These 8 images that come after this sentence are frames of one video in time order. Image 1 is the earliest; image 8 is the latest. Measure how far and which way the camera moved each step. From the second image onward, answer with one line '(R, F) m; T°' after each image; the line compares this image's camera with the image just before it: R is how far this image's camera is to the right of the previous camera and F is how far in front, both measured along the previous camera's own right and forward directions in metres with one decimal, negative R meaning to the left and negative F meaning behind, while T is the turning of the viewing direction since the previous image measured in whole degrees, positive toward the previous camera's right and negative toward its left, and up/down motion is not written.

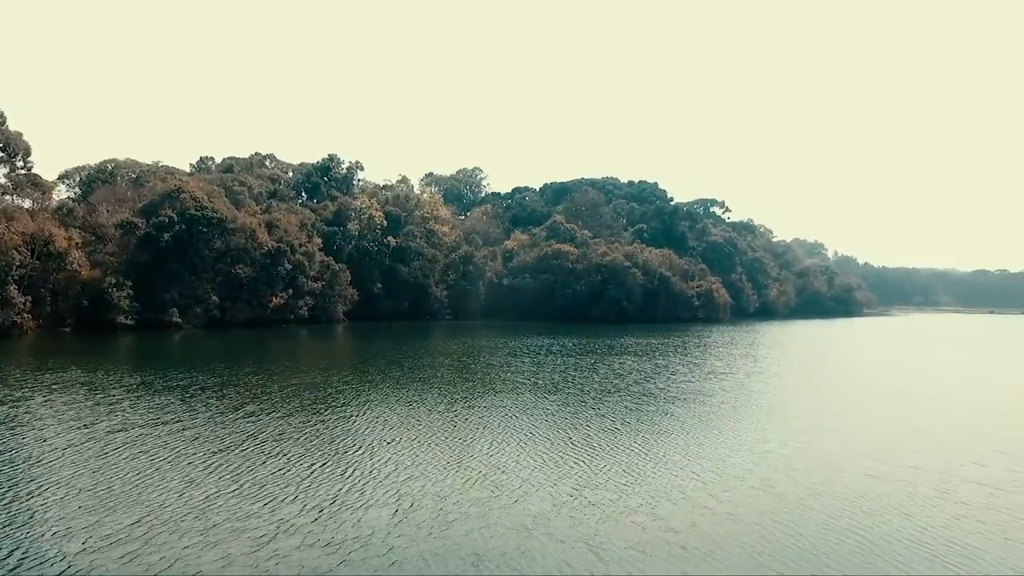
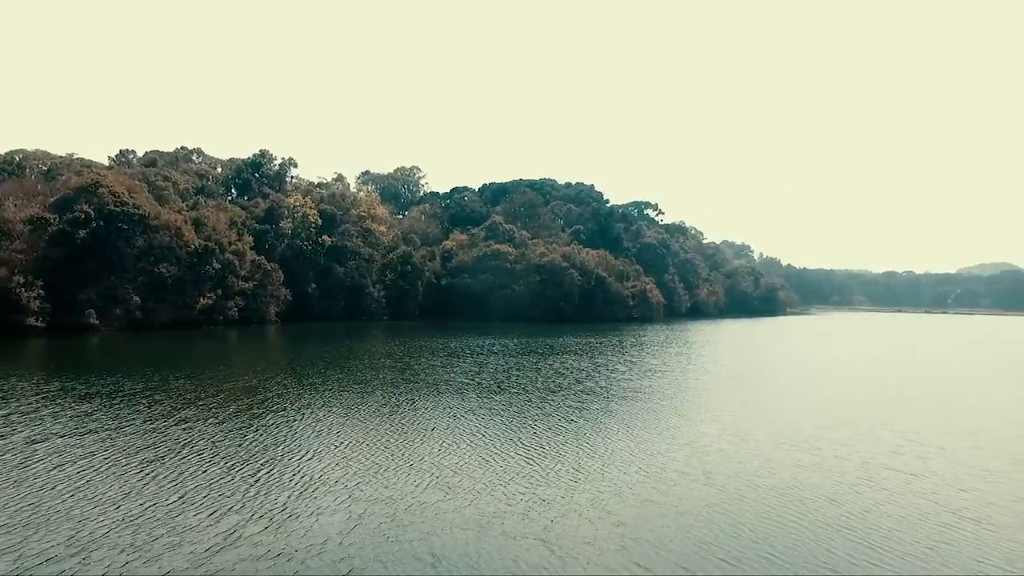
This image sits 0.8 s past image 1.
(-0.4, -0.2) m; +6°
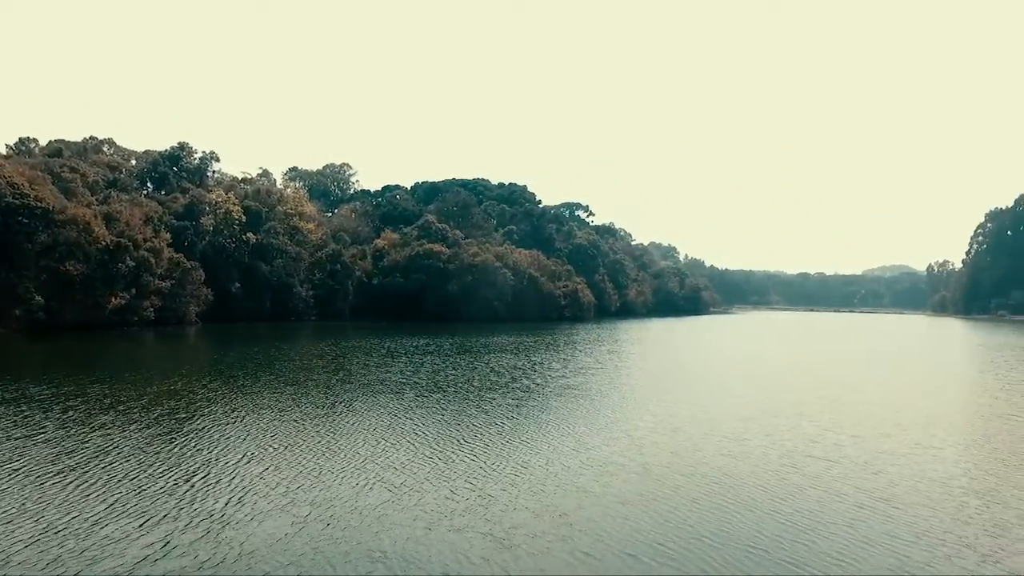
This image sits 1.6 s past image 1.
(-0.4, -0.2) m; +6°
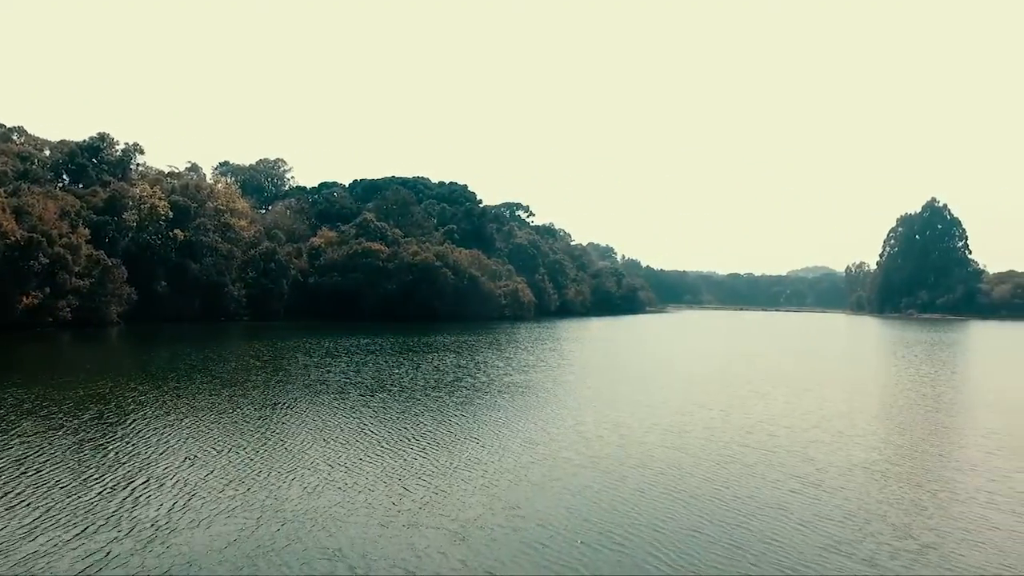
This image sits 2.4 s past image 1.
(-0.4, -0.2) m; +6°
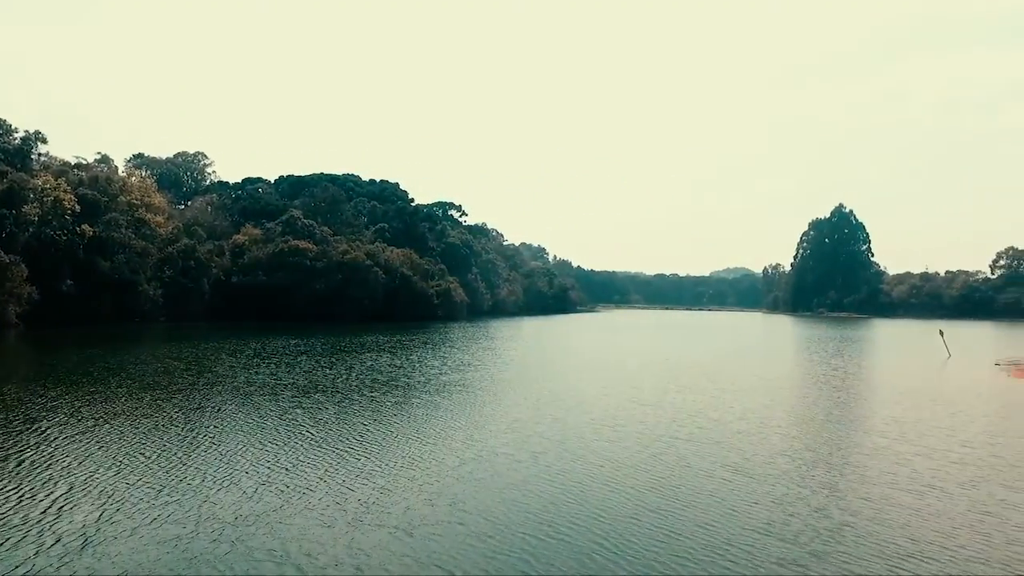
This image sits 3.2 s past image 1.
(-0.4, -0.2) m; +6°
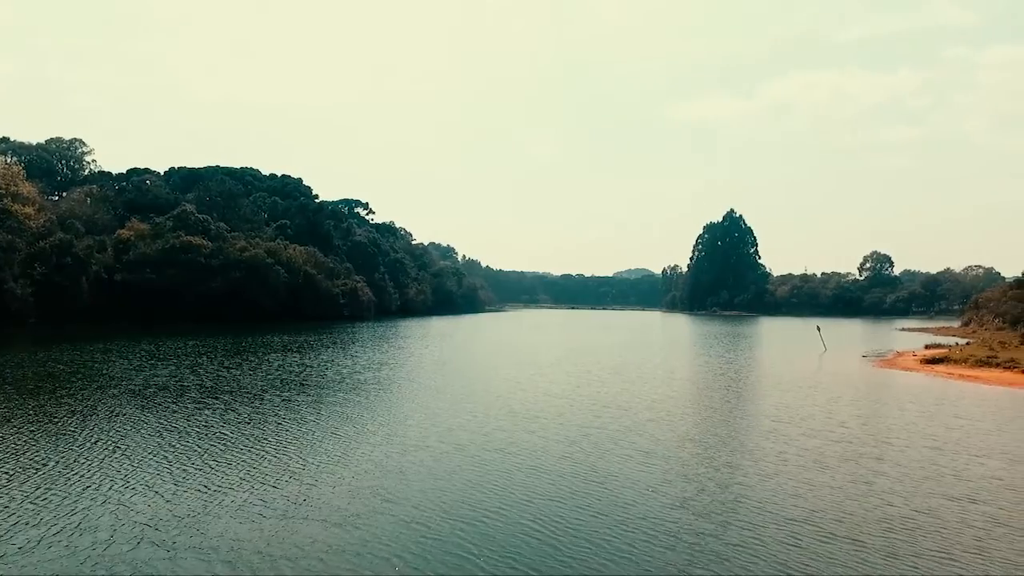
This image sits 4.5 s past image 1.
(-0.7, -0.5) m; +8°
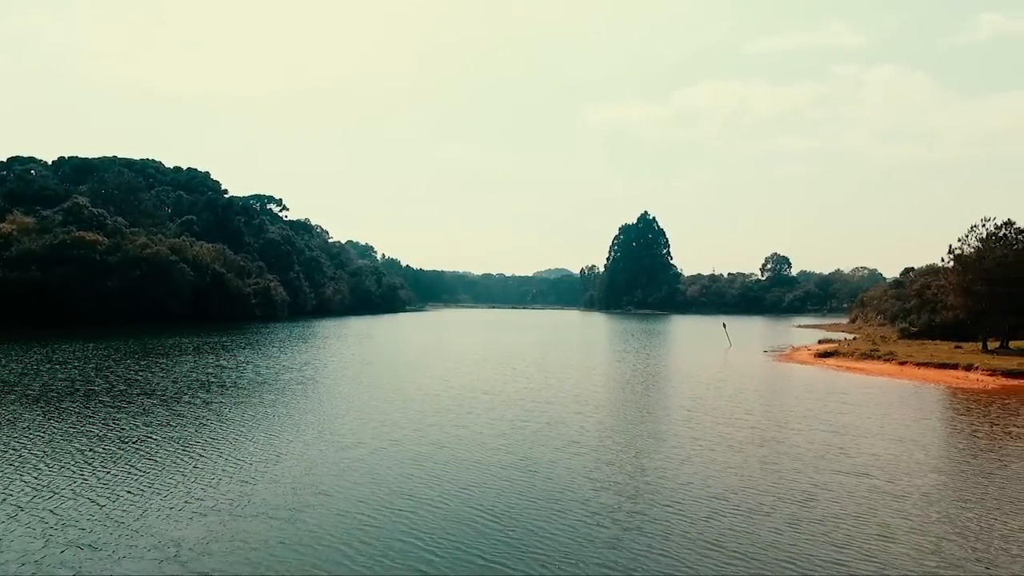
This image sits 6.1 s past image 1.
(-0.6, -0.7) m; +7°
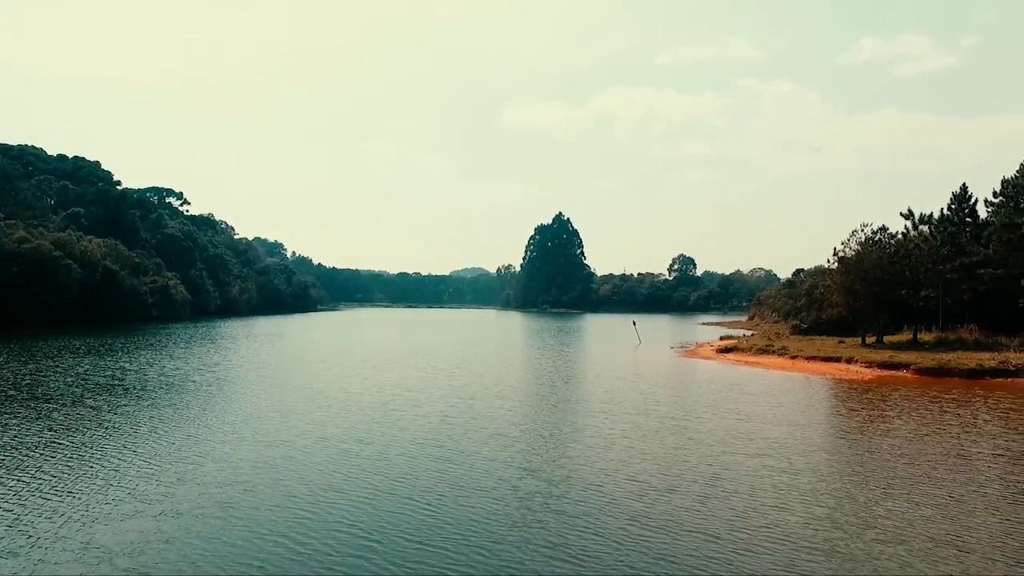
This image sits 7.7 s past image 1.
(-0.5, -0.6) m; +8°
